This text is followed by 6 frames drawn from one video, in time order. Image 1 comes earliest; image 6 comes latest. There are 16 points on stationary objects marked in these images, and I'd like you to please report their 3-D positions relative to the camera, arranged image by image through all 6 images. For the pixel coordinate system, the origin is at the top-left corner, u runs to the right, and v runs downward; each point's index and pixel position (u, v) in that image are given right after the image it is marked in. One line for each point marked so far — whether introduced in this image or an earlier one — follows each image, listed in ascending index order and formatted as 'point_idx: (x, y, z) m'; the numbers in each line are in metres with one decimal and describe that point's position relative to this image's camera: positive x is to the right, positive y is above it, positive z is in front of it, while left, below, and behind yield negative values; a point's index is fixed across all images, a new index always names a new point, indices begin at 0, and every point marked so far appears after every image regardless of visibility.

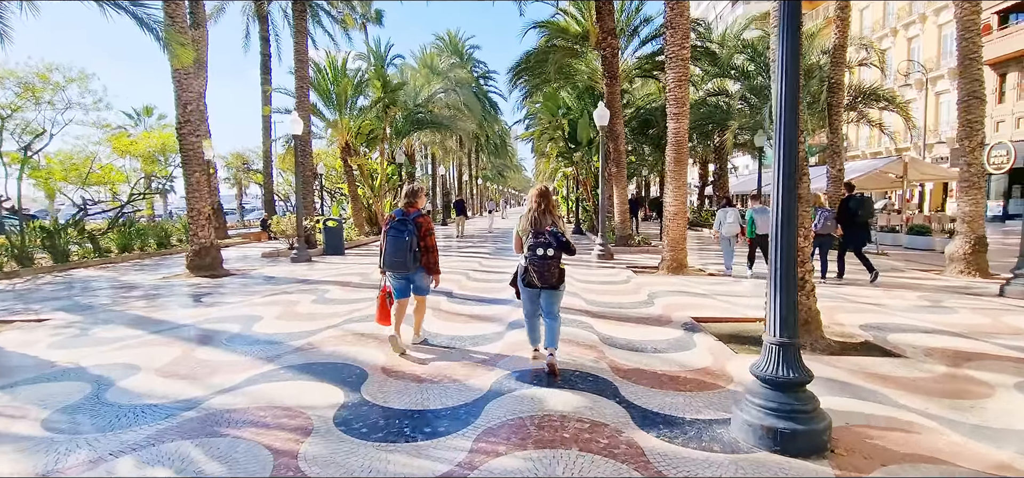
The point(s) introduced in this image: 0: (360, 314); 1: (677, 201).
0: (-1.9, -0.9, +6.4) m
1: (+3.2, +0.7, +10.2) m
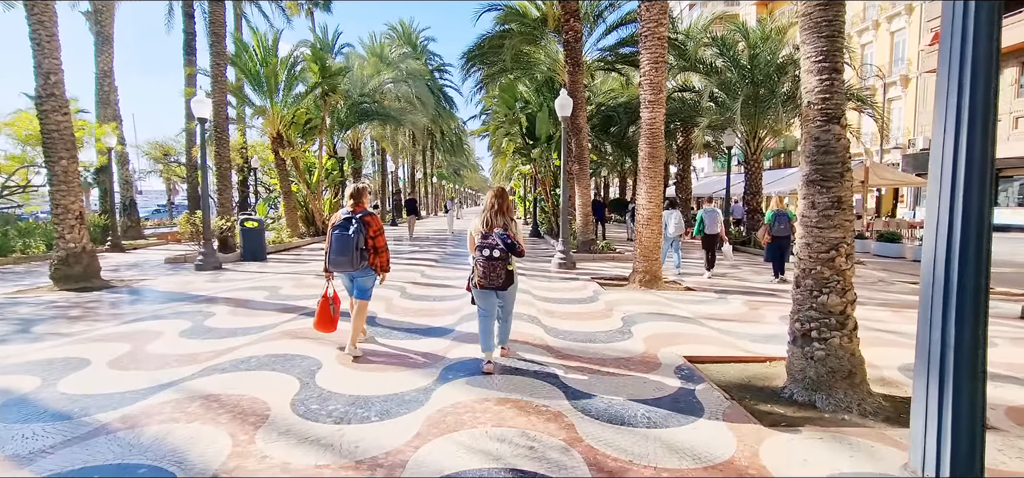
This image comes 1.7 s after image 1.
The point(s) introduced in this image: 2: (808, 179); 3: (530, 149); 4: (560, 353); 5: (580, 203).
0: (-2.5, -1.1, +4.6) m
1: (+2.4, +0.6, +8.7) m
2: (+2.3, +0.5, +4.0) m
3: (+0.7, +3.3, +18.9) m
4: (+0.5, -1.1, +5.1) m
5: (+1.8, +0.9, +13.7) m
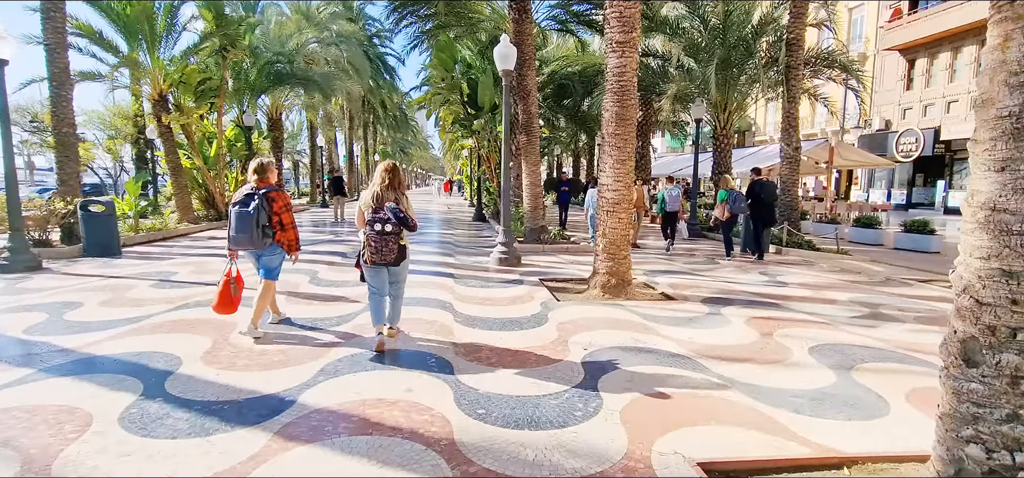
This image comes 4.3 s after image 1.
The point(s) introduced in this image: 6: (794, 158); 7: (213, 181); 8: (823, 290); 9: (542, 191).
0: (-3.1, -1.1, +2.0) m
1: (+1.3, +0.7, +6.5) m
2: (+1.7, +0.4, +1.8) m
3: (-1.3, +3.7, +16.4) m
4: (-0.2, -1.2, +2.7) m
5: (+0.3, +1.2, +11.3) m
6: (+6.6, +1.9, +12.1) m
7: (-9.6, +1.8, +16.7) m
8: (+4.4, -0.7, +7.3) m
9: (+0.6, +1.0, +11.3) m
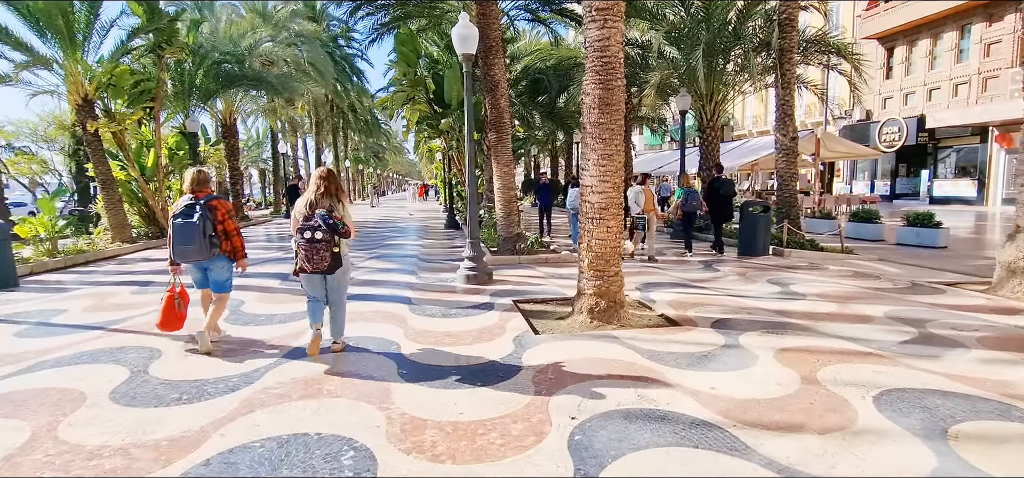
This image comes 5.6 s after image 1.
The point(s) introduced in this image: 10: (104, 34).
0: (-3.2, -1.4, +0.6) m
1: (+1.0, +0.6, +5.2) m
2: (+1.5, +0.3, +0.5) m
3: (-2.1, +3.4, +15.0) m
4: (-0.4, -1.3, +1.4) m
5: (-0.3, +1.0, +10.0) m
6: (+5.9, +1.9, +11.1) m
7: (-10.4, +1.3, +15.1) m
8: (+4.0, -0.7, +6.2) m
9: (+0.1, +0.9, +10.1) m
10: (-10.5, +5.3, +13.4) m
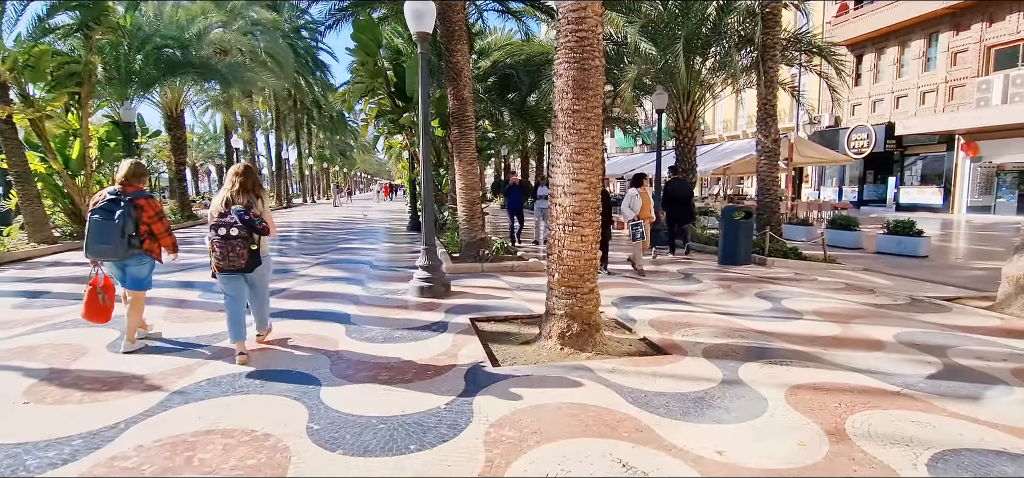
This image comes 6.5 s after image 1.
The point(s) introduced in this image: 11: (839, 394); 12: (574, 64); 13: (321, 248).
0: (-3.4, -1.4, -0.5) m
1: (+0.6, +0.5, +4.3) m
2: (+1.4, +0.2, -0.3) m
3: (-3.0, +3.4, +14.0) m
4: (-0.6, -1.4, +0.4) m
5: (-0.9, +0.9, +9.1) m
6: (+5.2, +1.8, +10.5) m
7: (-11.3, +1.3, +13.6) m
8: (+3.5, -0.9, +5.5) m
9: (-0.6, +0.8, +9.1) m
10: (-11.2, +5.3, +11.9) m
11: (+2.3, -1.1, +3.6) m
12: (+0.5, +1.5, +4.3) m
13: (-4.4, -0.2, +12.1) m
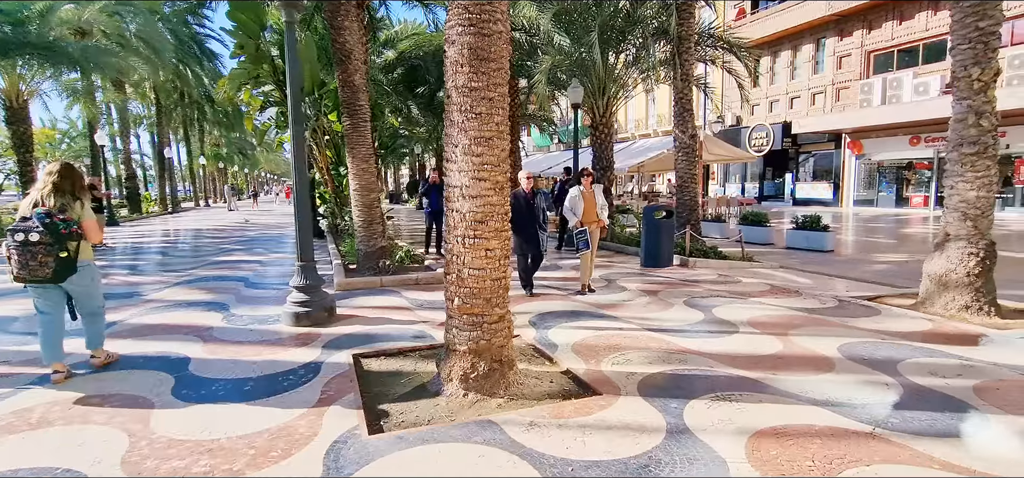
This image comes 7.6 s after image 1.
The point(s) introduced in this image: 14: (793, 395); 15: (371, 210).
0: (-3.3, -1.6, -2.0) m
1: (-0.2, +0.4, +3.4) m
2: (+1.3, +0.1, -1.1) m
3: (-5.2, +3.2, +12.4) m
4: (-0.7, -1.5, -0.6) m
5: (-2.4, +0.8, +7.8) m
6: (+3.4, +1.8, +10.2) m
7: (-13.3, +0.8, +10.7) m
8: (+2.6, -0.9, +5.0) m
9: (-2.0, +0.6, +7.9) m
10: (-13.1, +4.9, +9.0) m
11: (+1.6, -1.1, +2.9) m
12: (-0.3, +1.3, +3.3) m
13: (-6.3, -0.4, +10.3) m
14: (+1.9, -1.0, +3.5) m
15: (-2.1, +0.5, +7.9) m
